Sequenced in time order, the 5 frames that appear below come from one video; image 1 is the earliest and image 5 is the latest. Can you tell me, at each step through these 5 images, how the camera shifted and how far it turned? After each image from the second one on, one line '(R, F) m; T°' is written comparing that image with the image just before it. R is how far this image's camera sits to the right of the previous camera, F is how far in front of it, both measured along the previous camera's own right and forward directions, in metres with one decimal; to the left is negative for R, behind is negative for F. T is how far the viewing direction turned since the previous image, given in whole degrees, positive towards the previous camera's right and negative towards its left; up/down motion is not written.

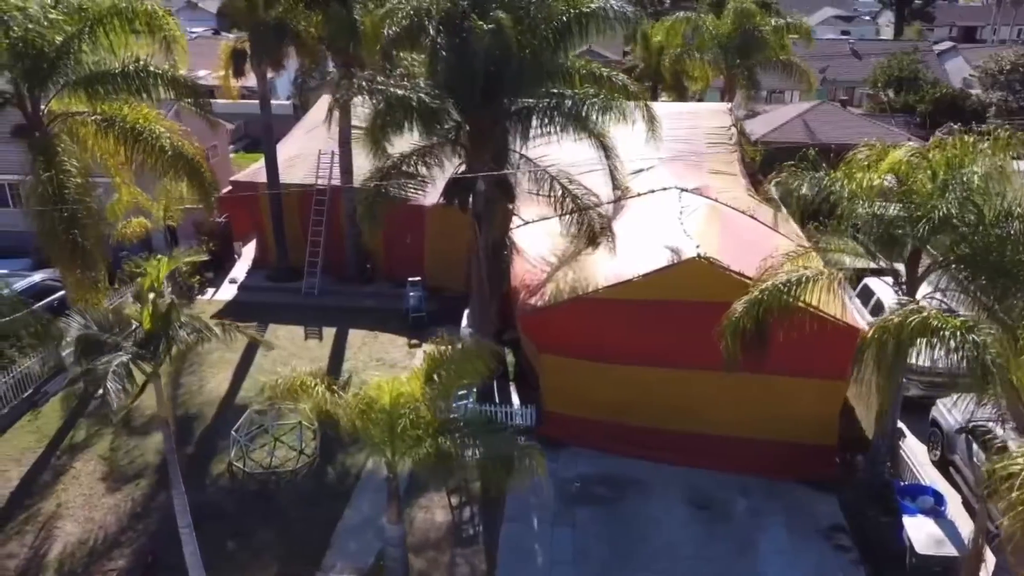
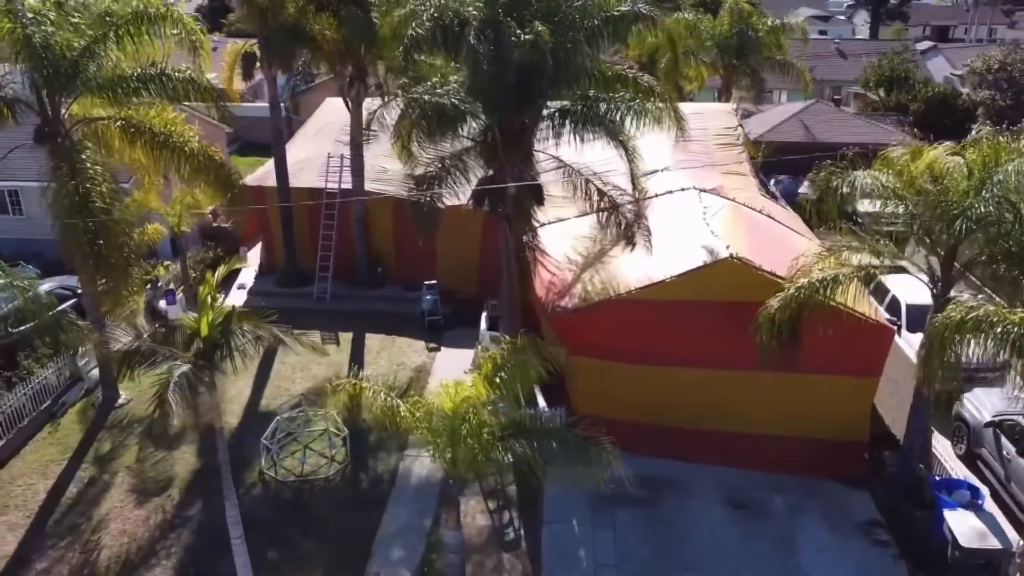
(-0.9, 0.0) m; +2°
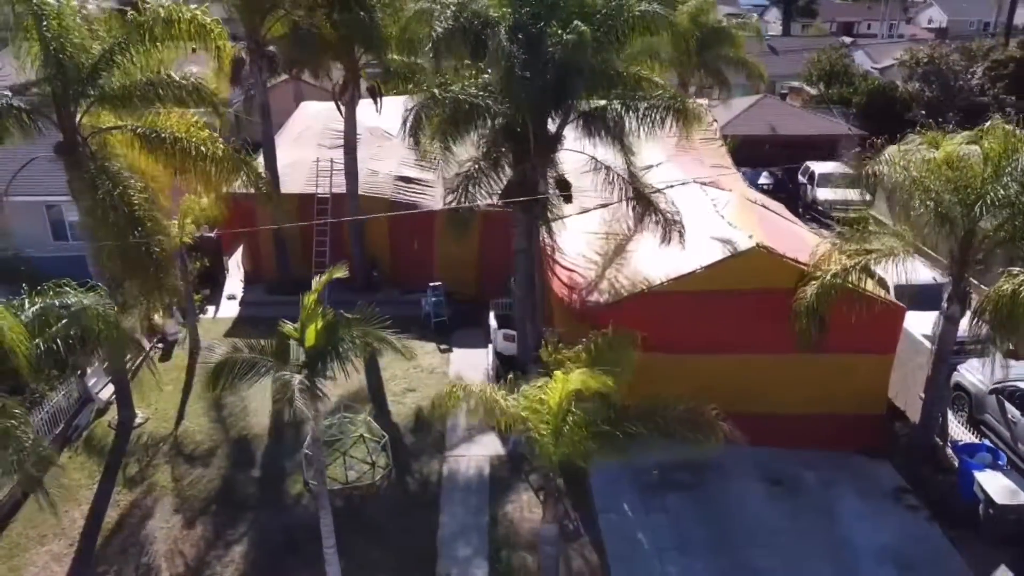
(-1.9, -0.1) m; +6°
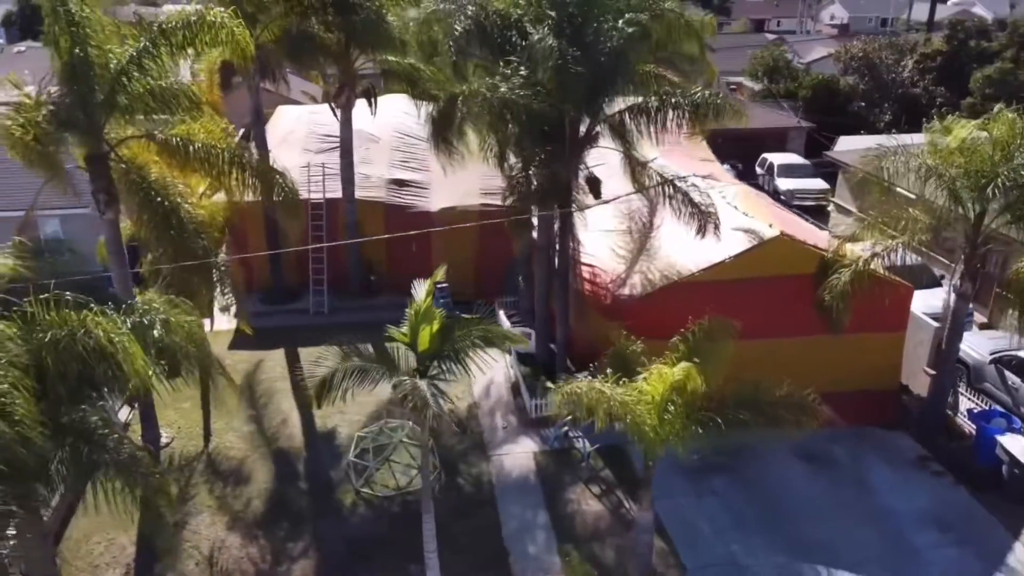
(-2.0, 0.0) m; +7°
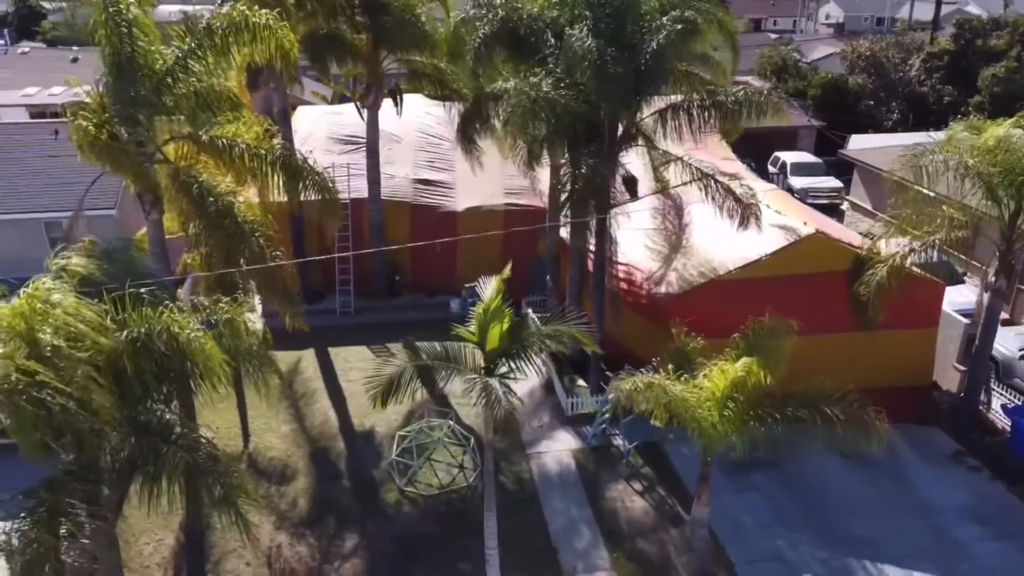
(-0.8, 0.0) m; +1°
